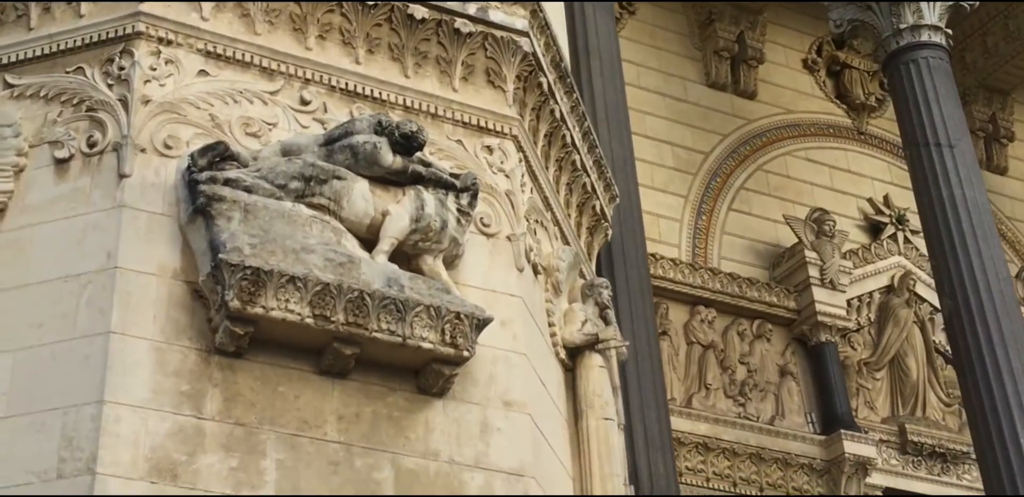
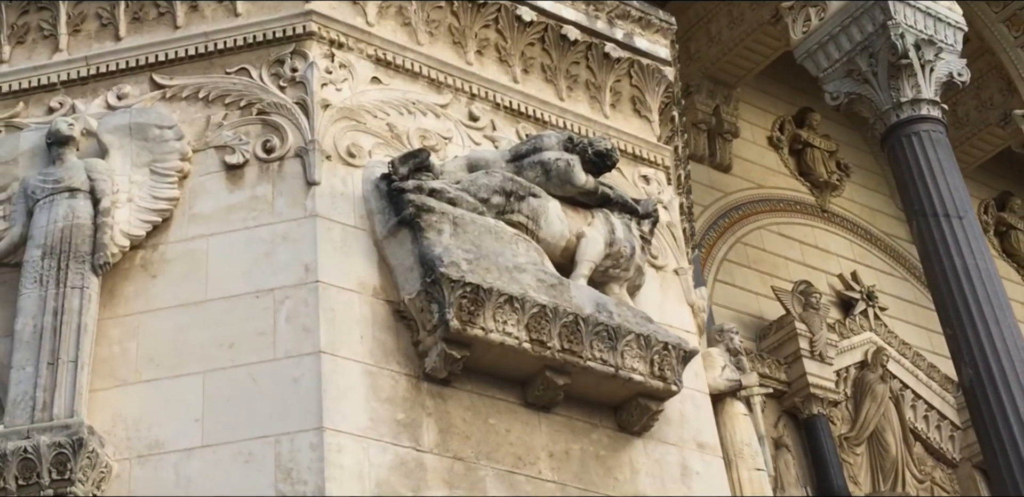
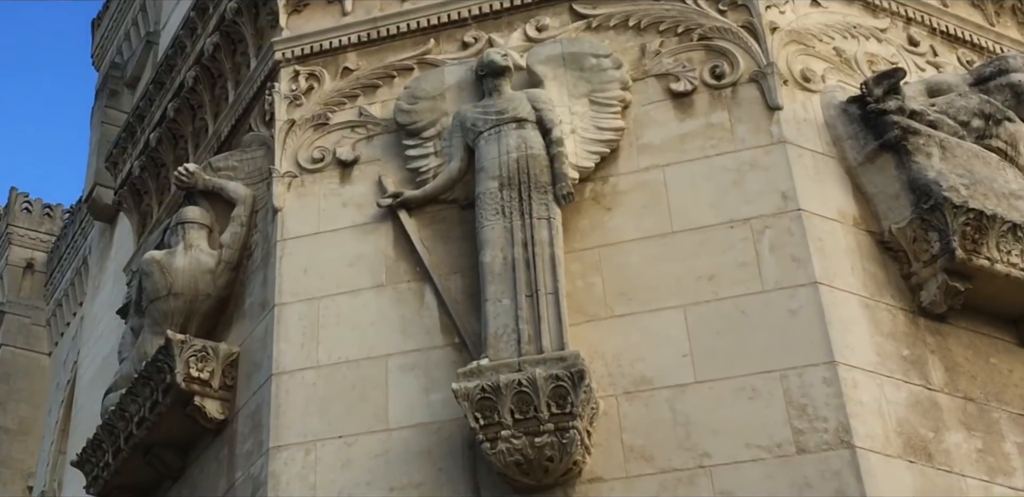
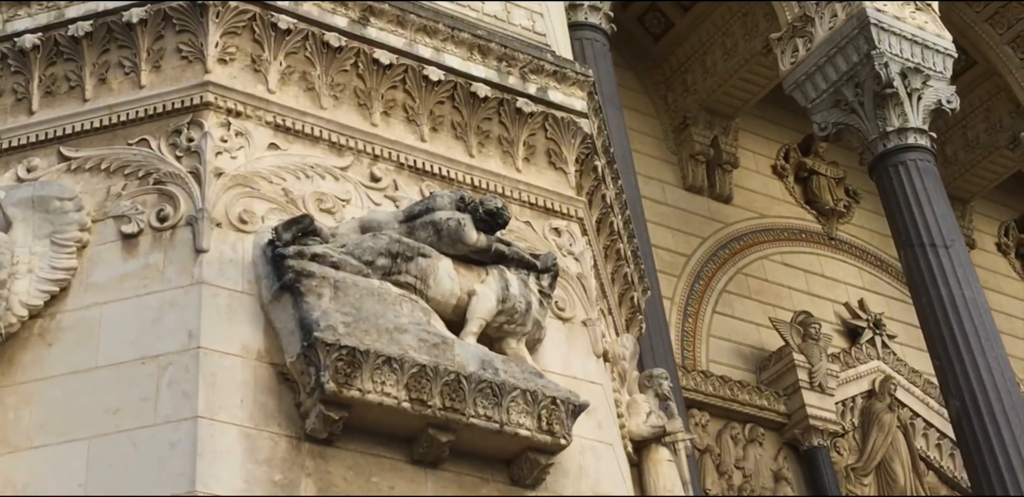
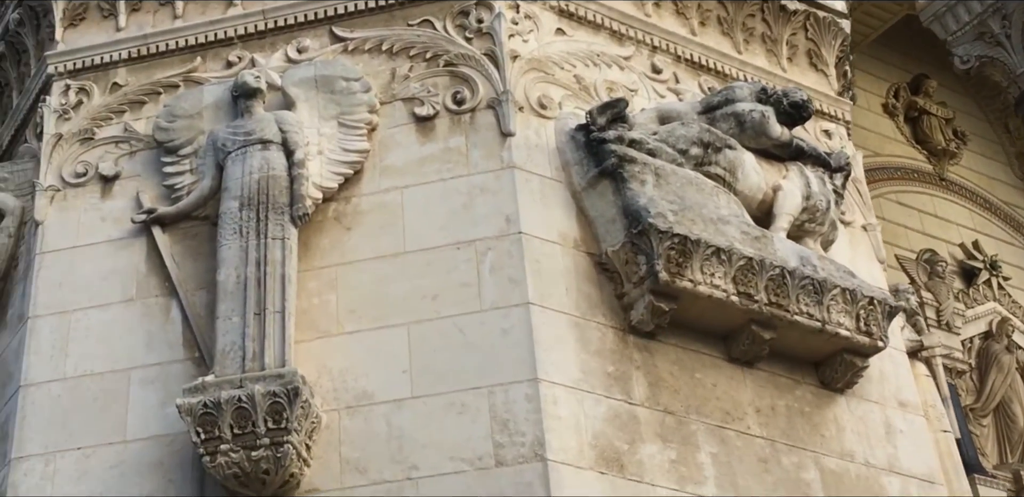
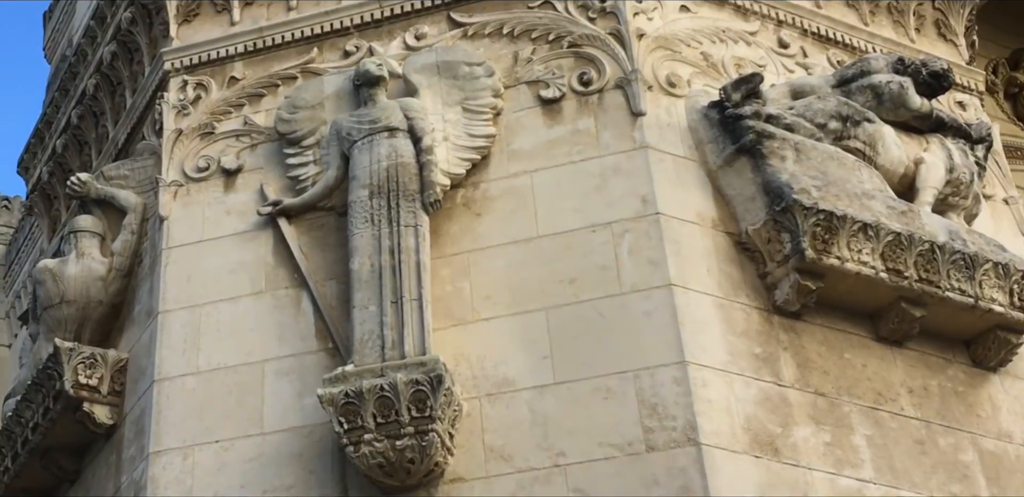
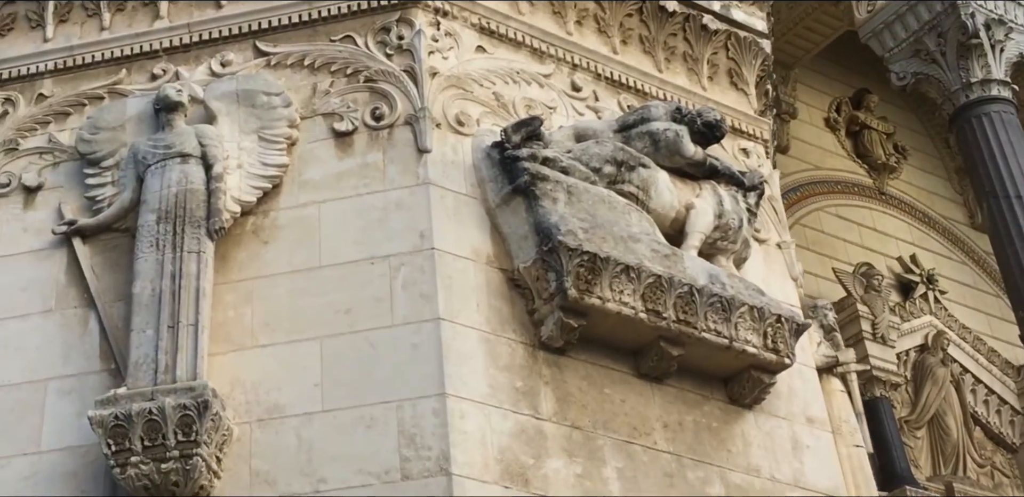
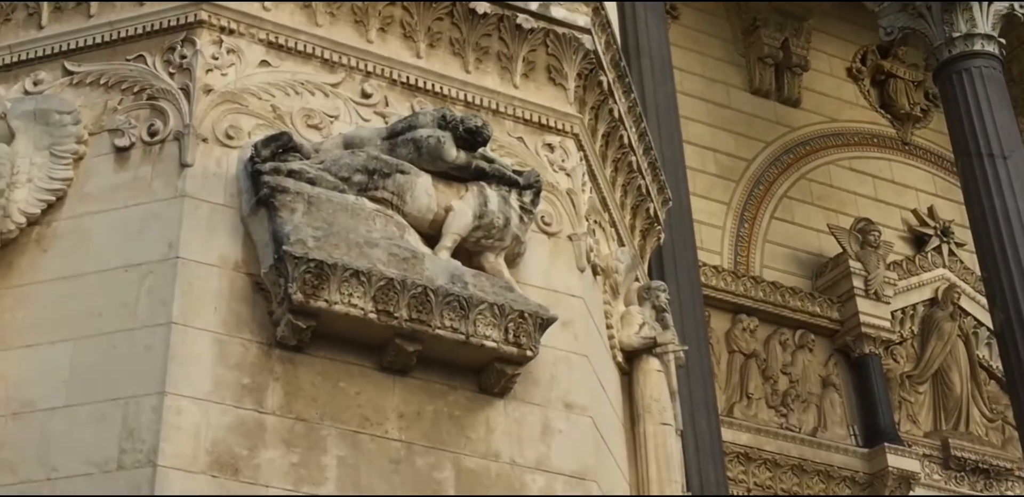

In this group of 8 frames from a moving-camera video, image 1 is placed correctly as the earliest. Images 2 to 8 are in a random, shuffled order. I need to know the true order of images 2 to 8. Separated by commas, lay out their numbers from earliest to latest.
8, 4, 2, 7, 5, 6, 3
